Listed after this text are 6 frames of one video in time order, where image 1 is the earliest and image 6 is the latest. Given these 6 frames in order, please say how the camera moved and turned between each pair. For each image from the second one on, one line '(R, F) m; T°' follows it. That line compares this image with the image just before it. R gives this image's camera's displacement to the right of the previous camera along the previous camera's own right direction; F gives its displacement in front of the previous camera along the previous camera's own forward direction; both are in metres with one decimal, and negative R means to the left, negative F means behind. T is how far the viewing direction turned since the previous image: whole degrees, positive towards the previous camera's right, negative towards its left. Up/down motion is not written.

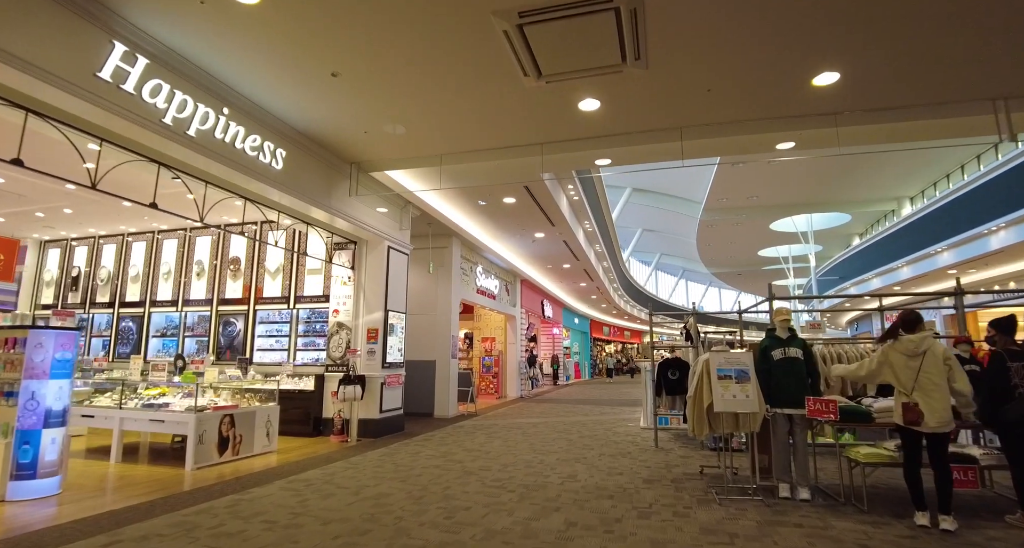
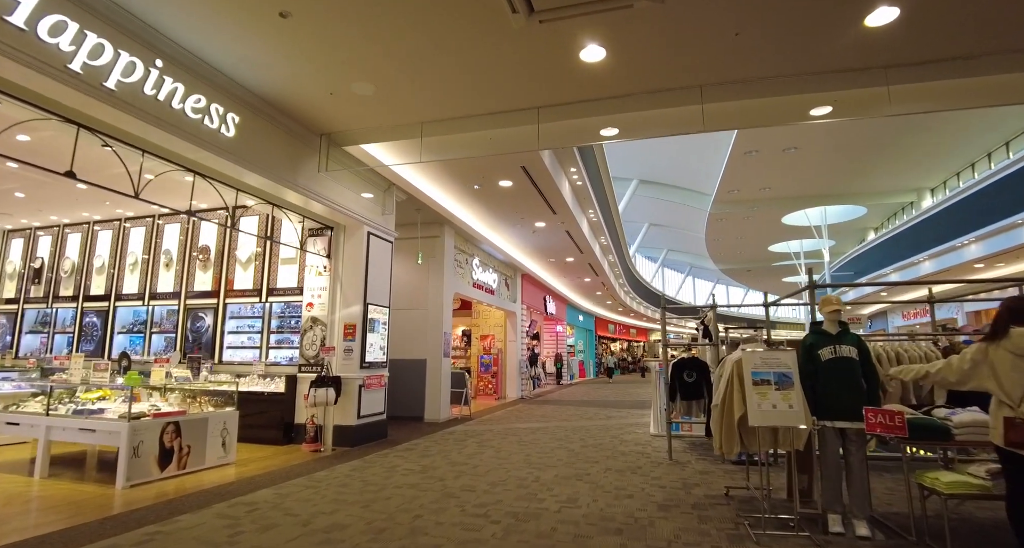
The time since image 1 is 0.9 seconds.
(+0.1, +0.8) m; -1°
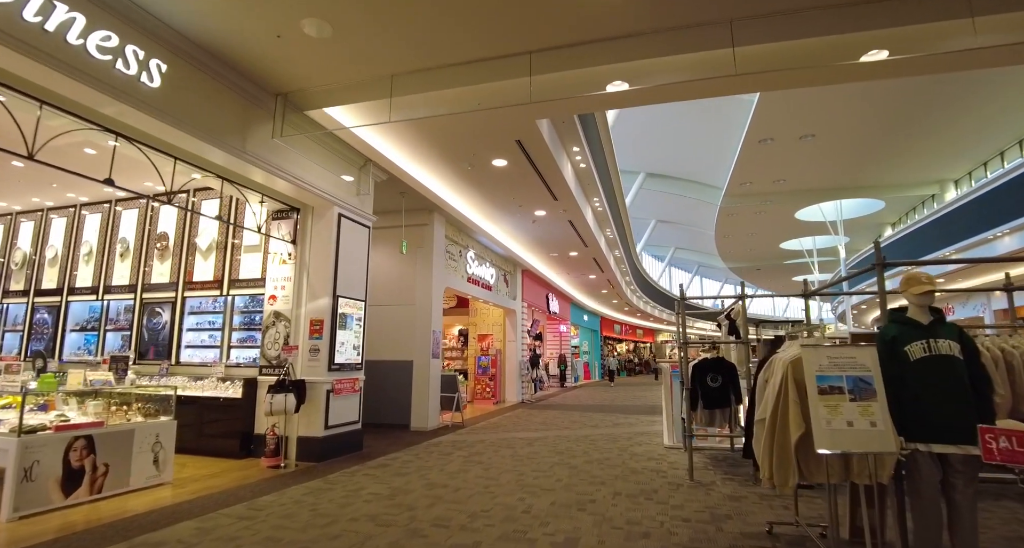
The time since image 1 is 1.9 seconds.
(+0.1, +0.9) m; -1°
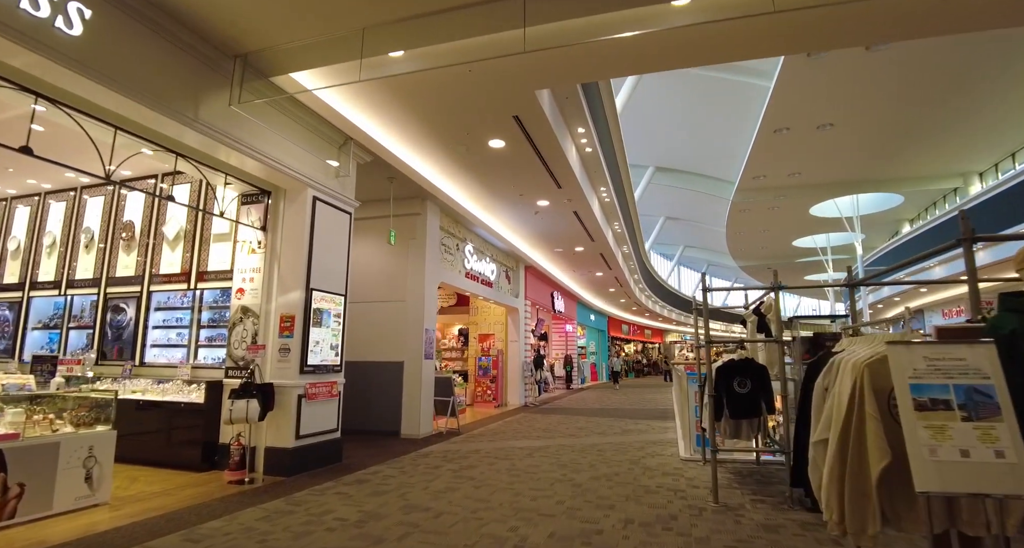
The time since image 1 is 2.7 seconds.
(+0.1, +0.7) m; -1°
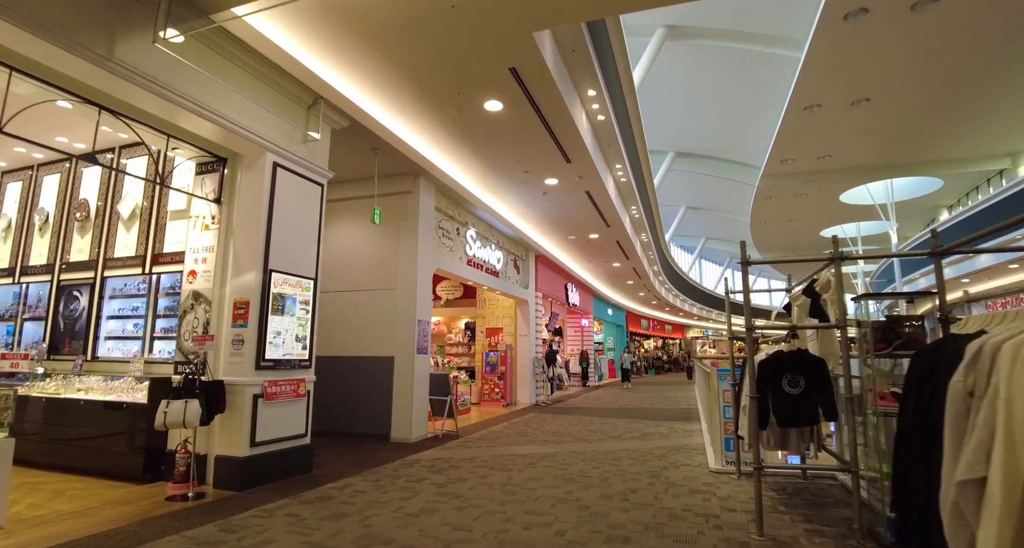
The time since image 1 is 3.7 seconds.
(+0.2, +0.9) m; -2°
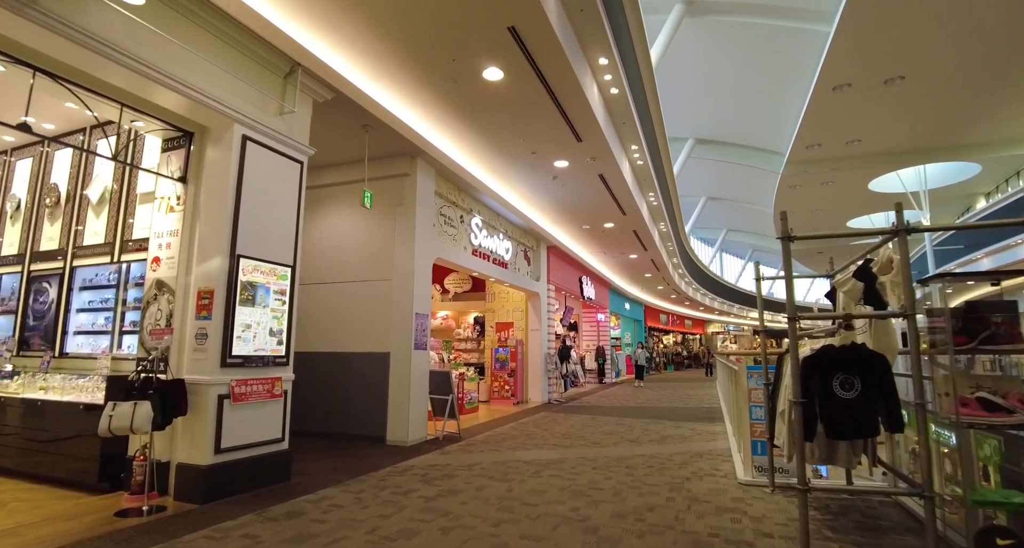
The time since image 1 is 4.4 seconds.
(+0.1, +0.6) m; -2°
